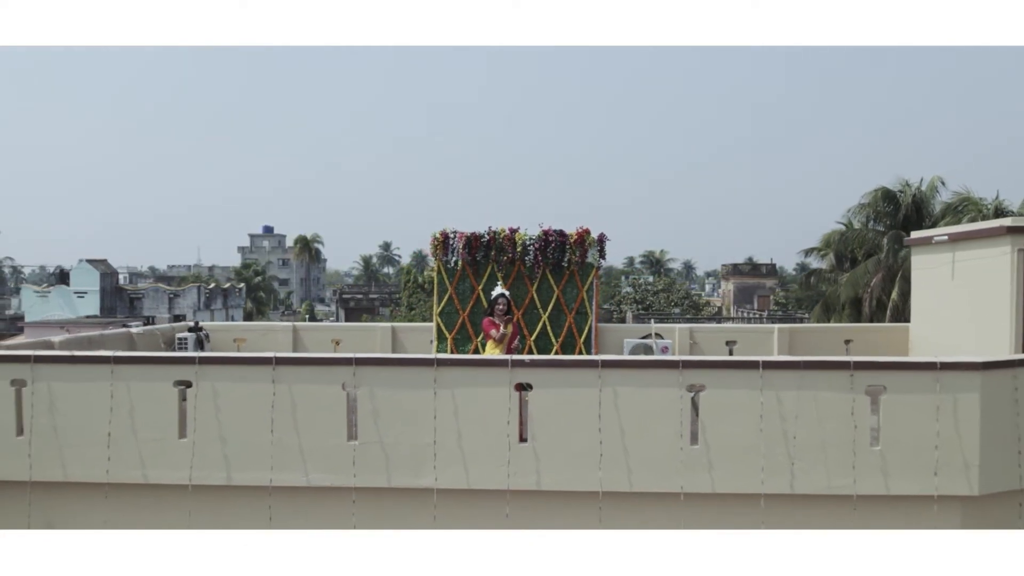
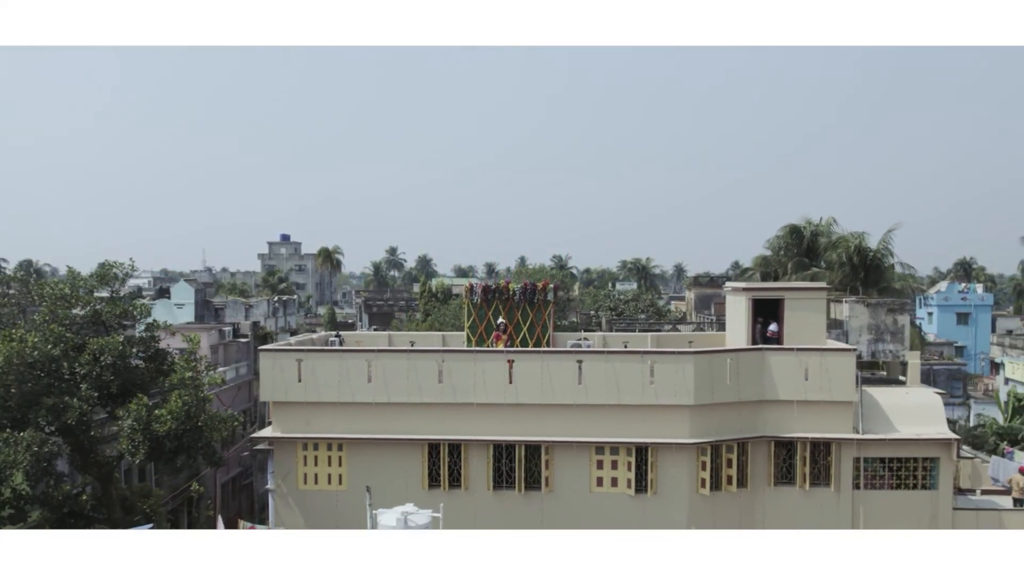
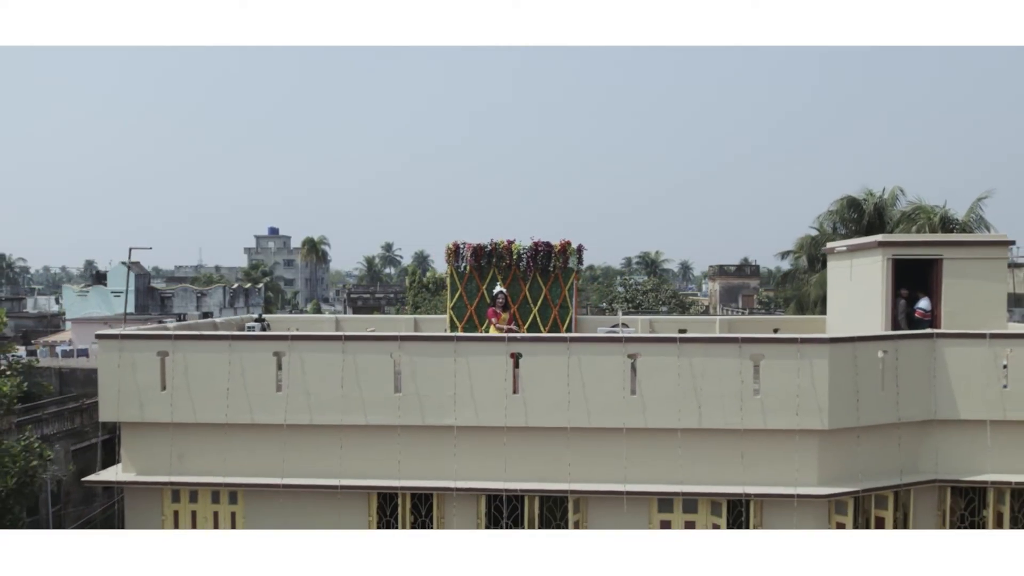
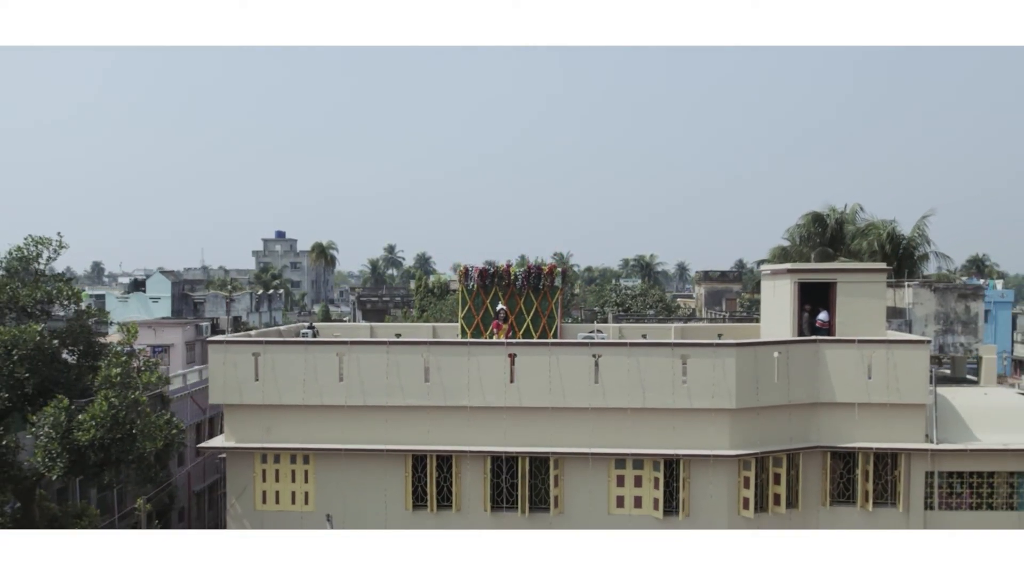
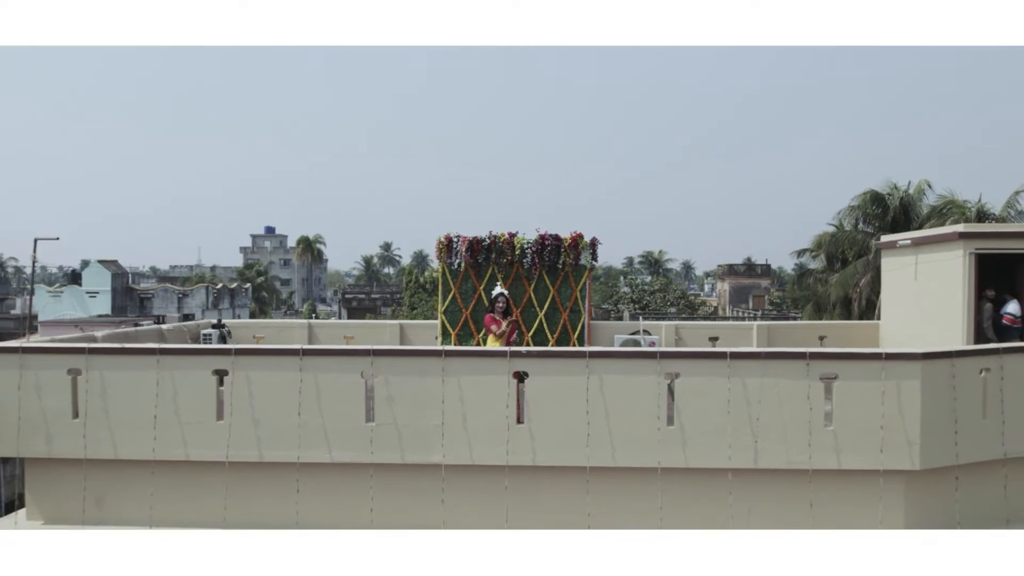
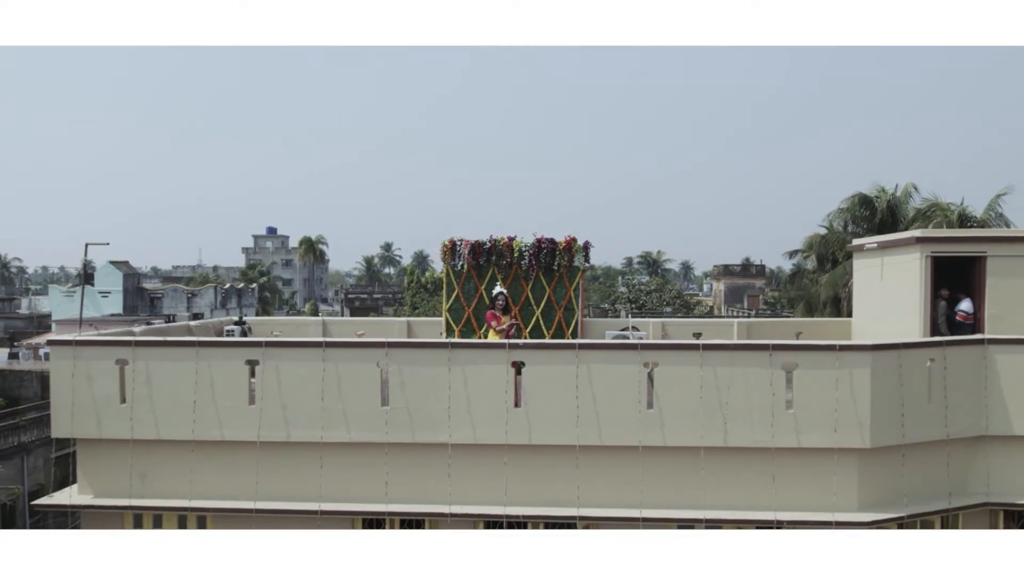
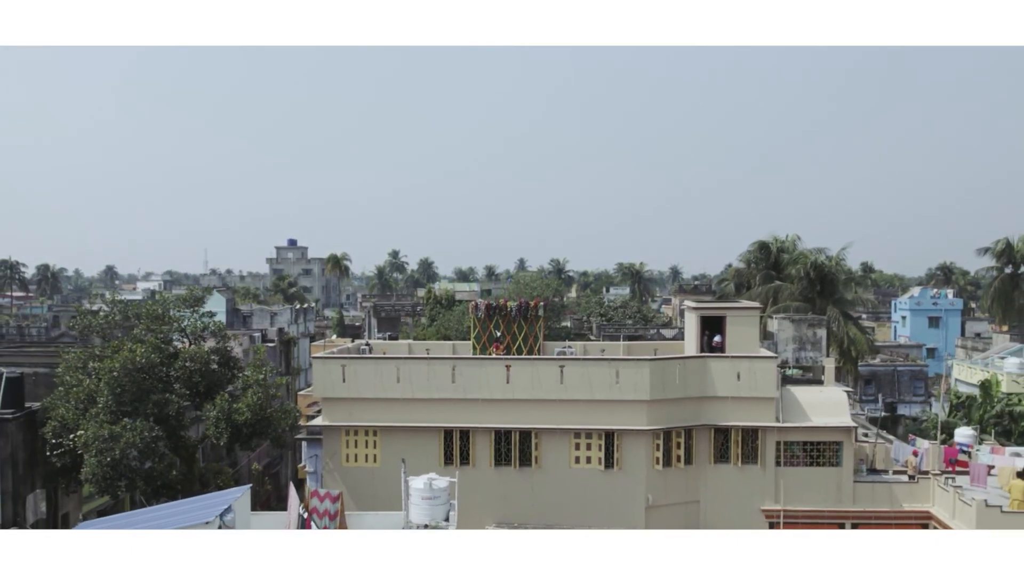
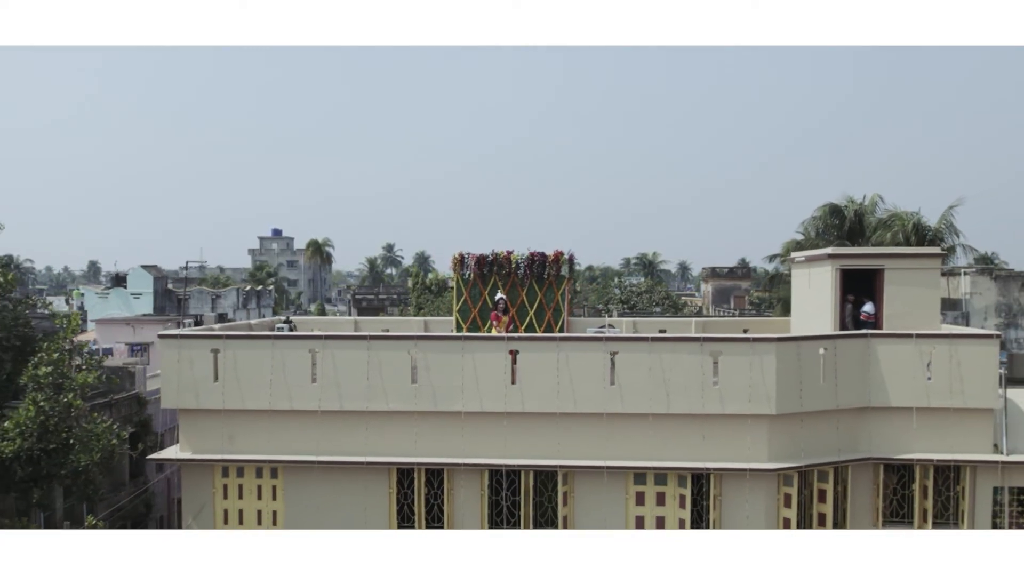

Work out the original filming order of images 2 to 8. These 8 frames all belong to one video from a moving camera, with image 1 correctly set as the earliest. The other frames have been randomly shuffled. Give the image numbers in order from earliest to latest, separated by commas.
5, 6, 3, 8, 4, 2, 7
